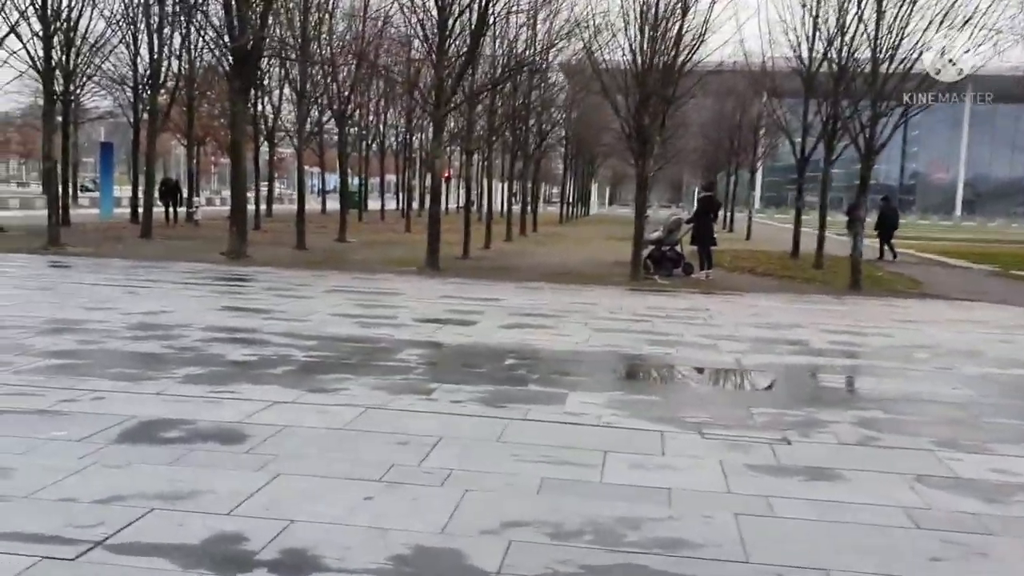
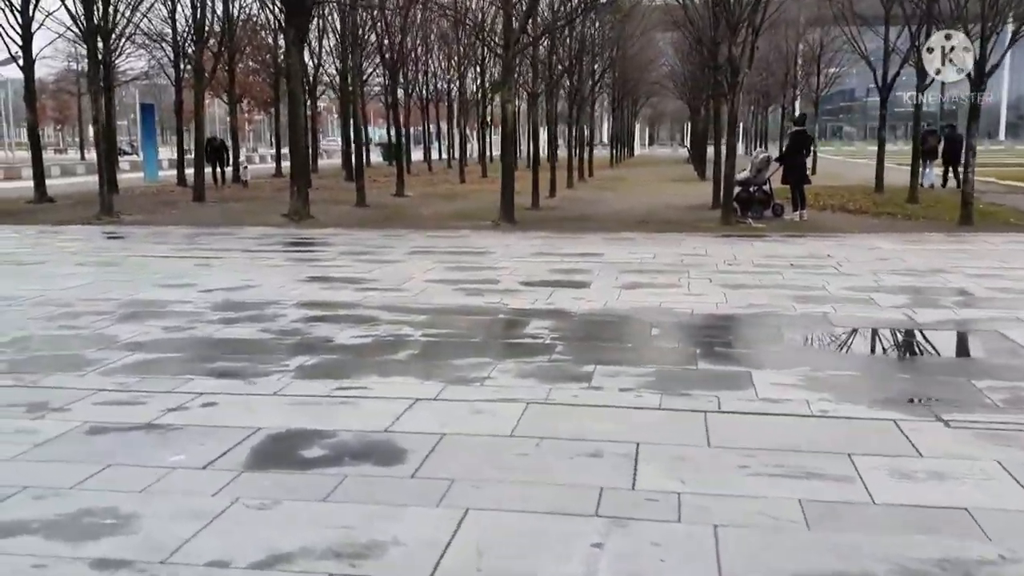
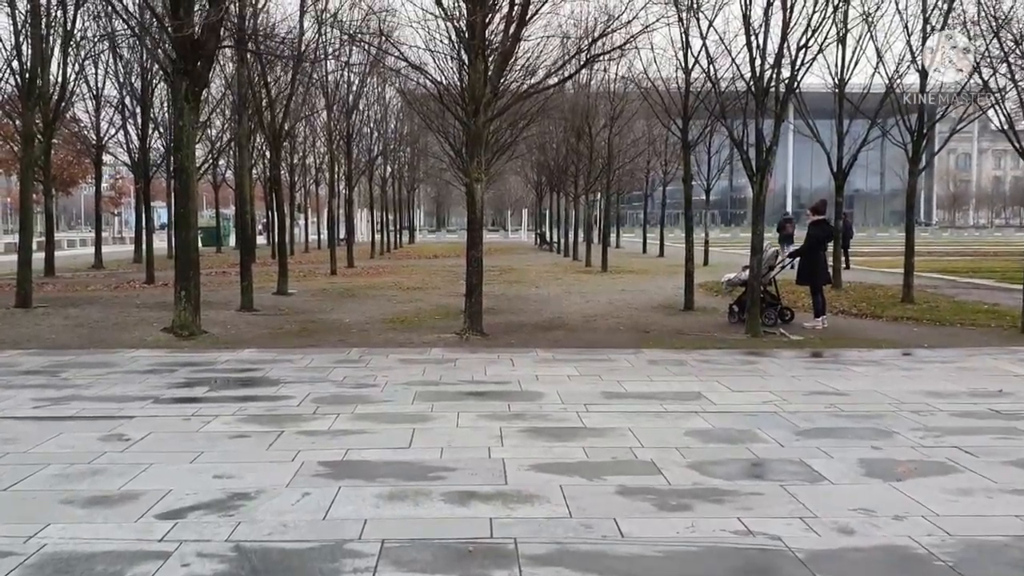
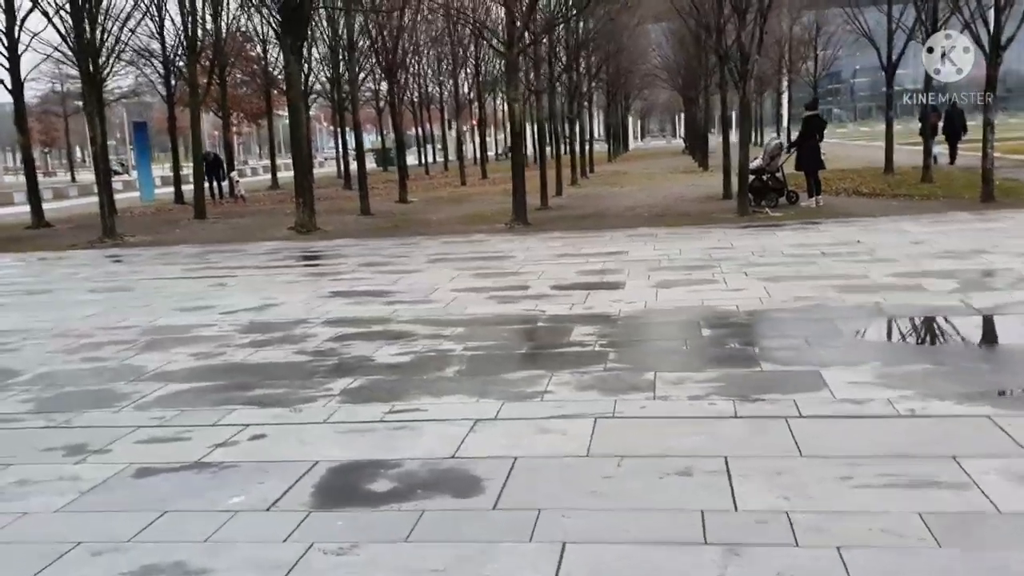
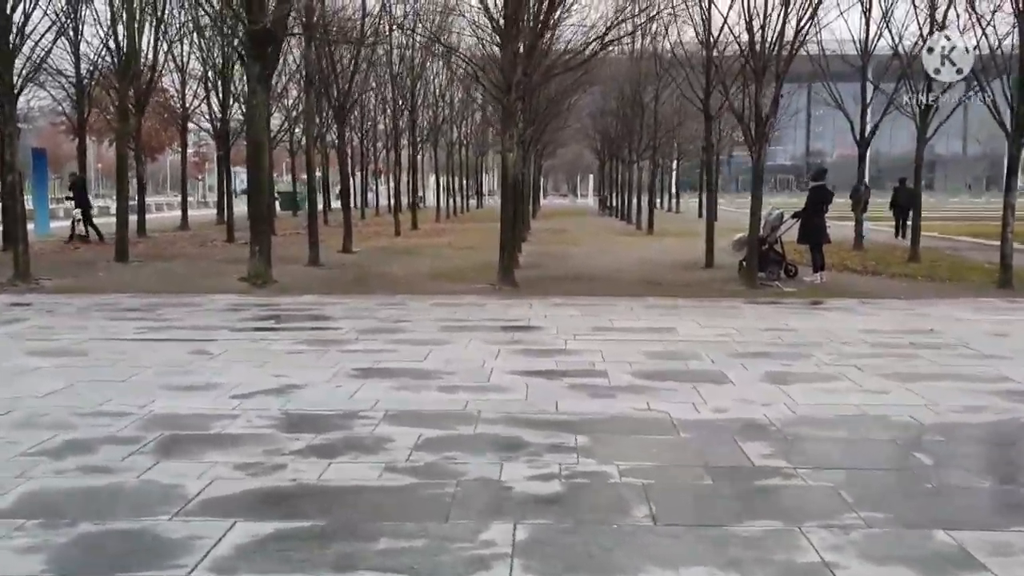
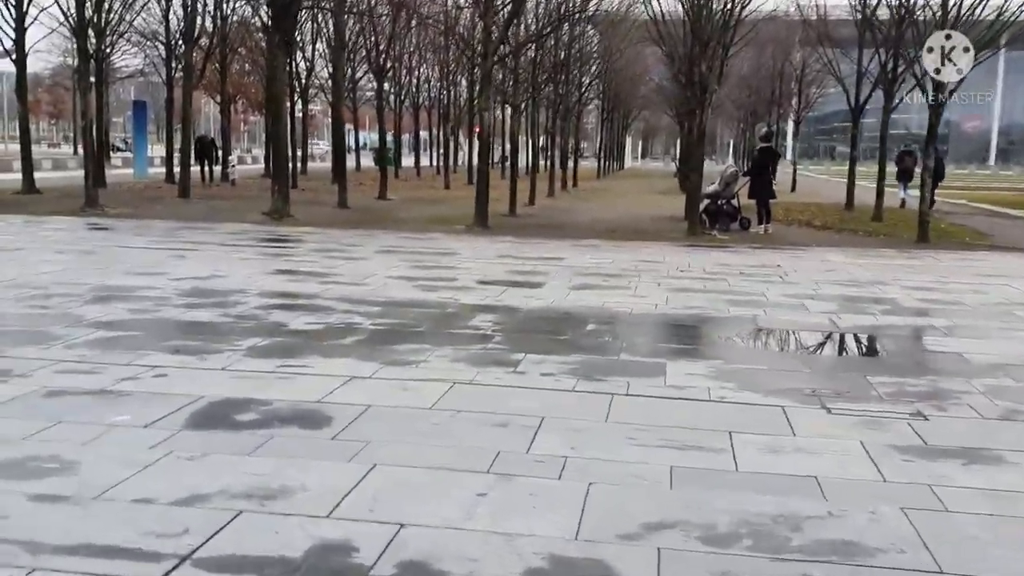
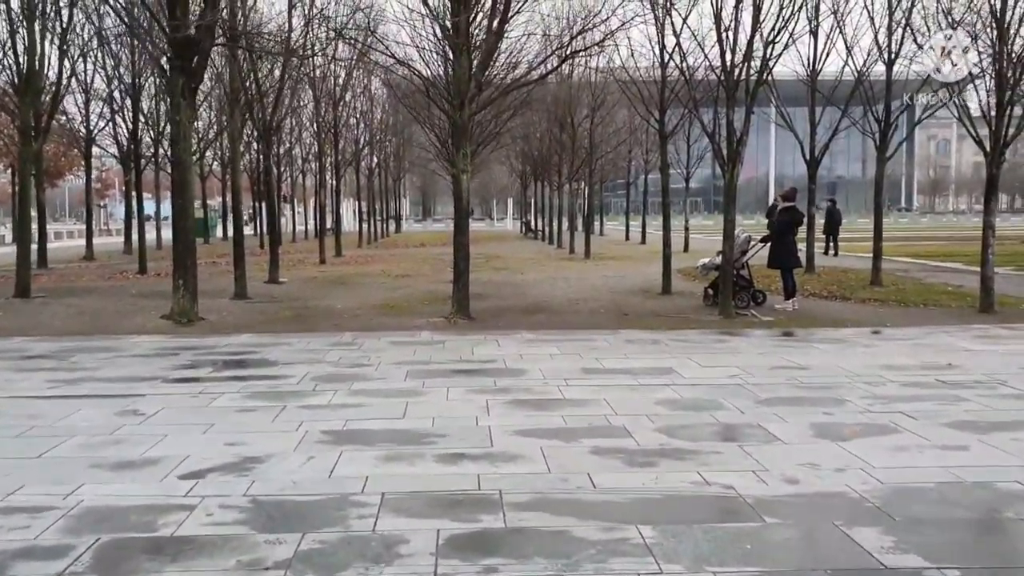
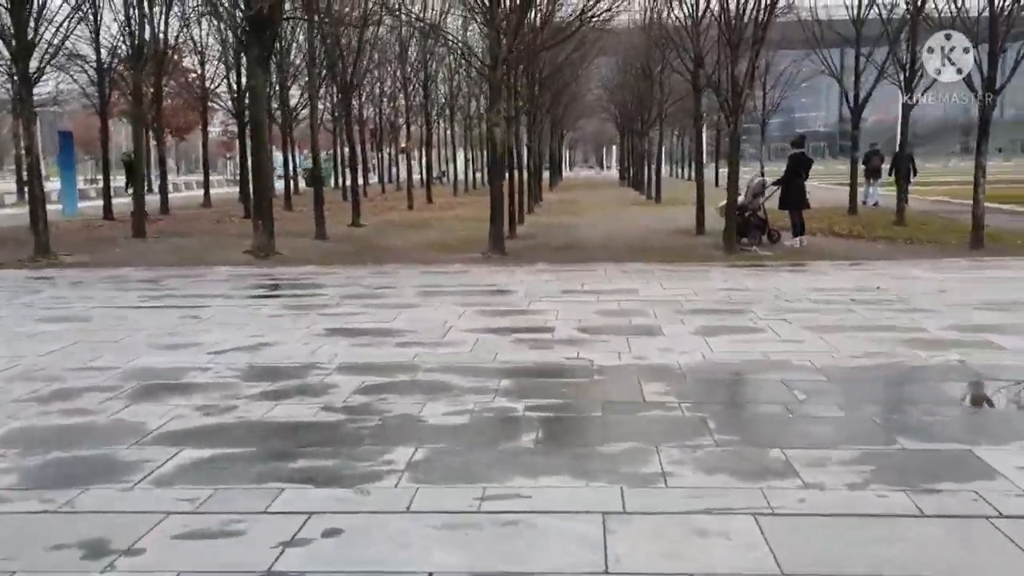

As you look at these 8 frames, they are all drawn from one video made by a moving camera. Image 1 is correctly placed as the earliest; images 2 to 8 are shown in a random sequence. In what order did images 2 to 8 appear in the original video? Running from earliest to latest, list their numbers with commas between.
6, 2, 4, 8, 5, 7, 3
